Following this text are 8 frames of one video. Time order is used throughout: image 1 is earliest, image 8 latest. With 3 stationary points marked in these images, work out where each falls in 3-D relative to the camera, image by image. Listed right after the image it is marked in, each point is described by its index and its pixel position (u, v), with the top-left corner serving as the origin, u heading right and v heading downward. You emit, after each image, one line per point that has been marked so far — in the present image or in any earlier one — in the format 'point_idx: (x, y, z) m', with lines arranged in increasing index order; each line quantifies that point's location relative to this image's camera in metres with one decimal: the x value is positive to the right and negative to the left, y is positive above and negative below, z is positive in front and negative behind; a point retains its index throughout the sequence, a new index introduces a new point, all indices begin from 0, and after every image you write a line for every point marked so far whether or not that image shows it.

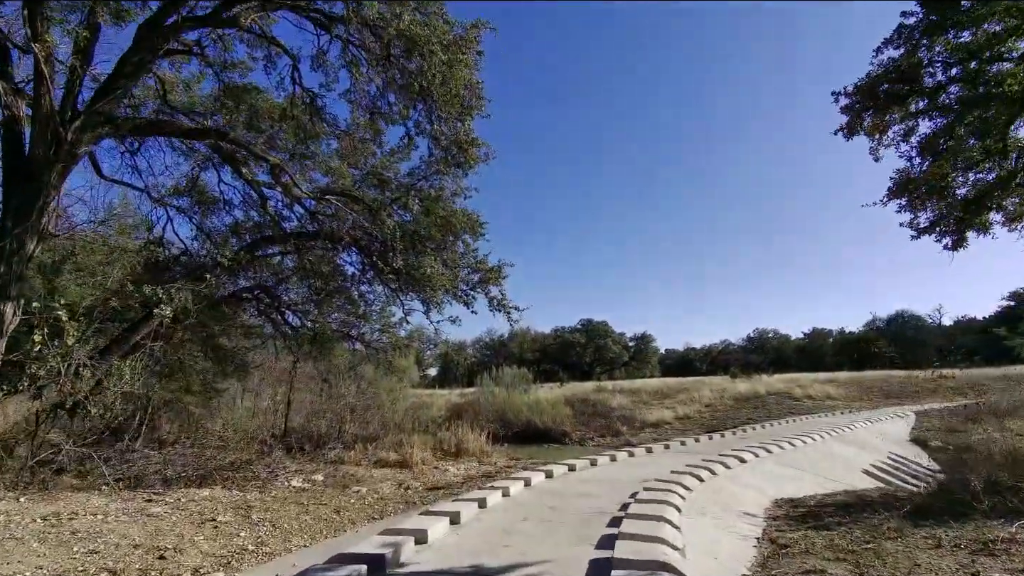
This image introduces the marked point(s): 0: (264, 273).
0: (-4.2, +0.3, +10.2) m
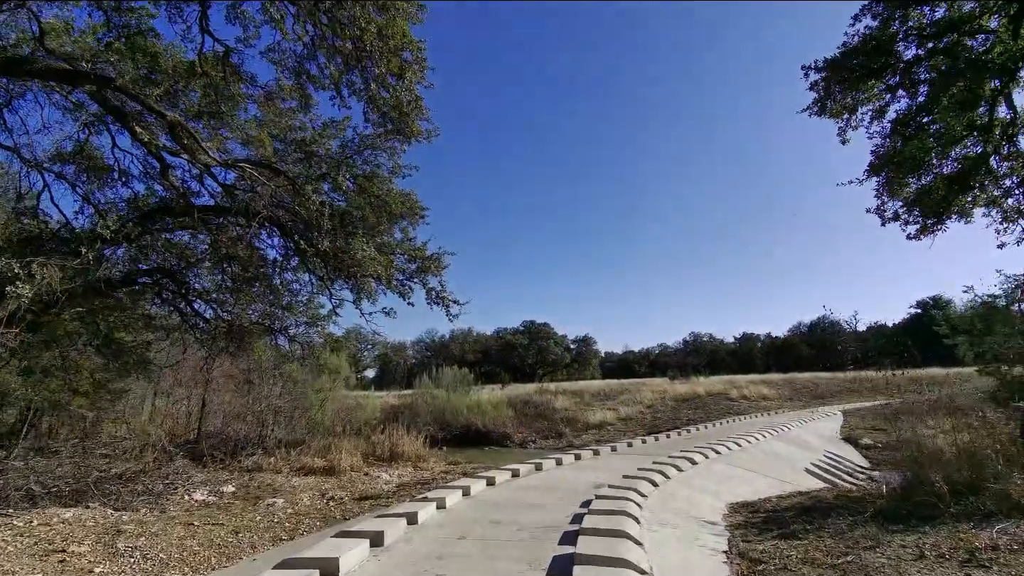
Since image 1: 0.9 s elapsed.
0: (-5.1, +0.5, +9.0) m
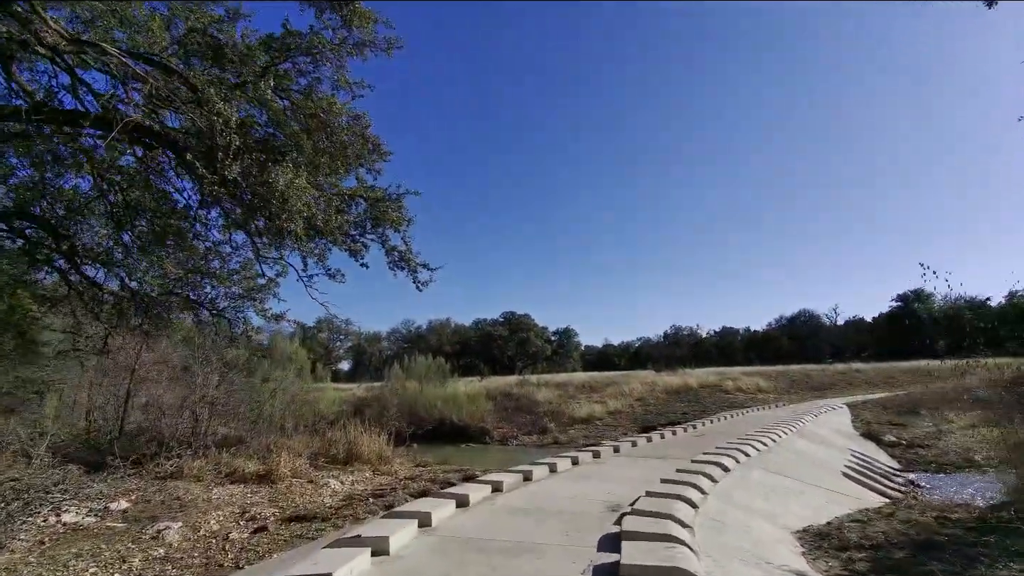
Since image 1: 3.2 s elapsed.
0: (-5.3, +1.0, +6.8) m
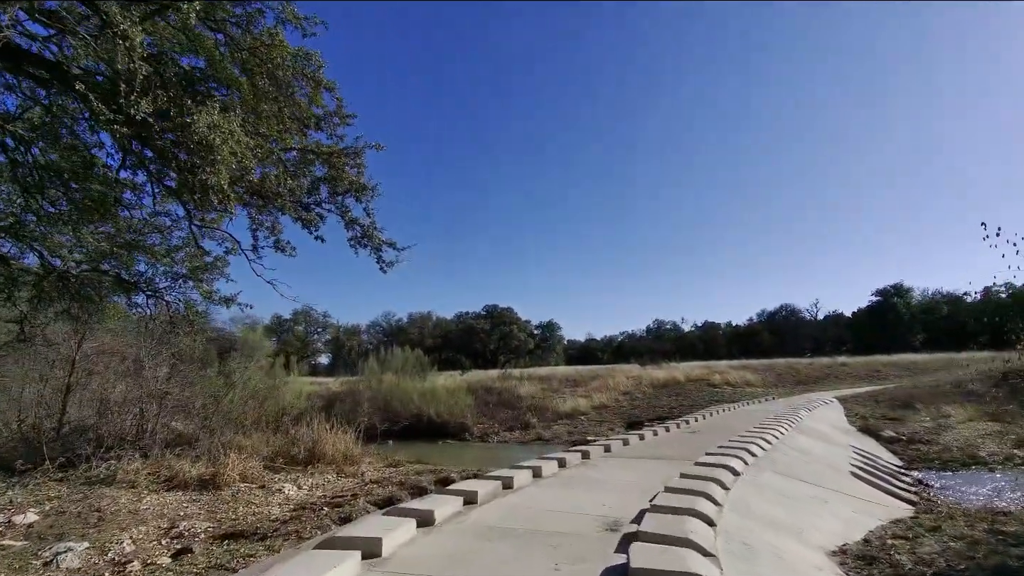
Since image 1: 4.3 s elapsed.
0: (-5.5, +1.3, +5.7) m
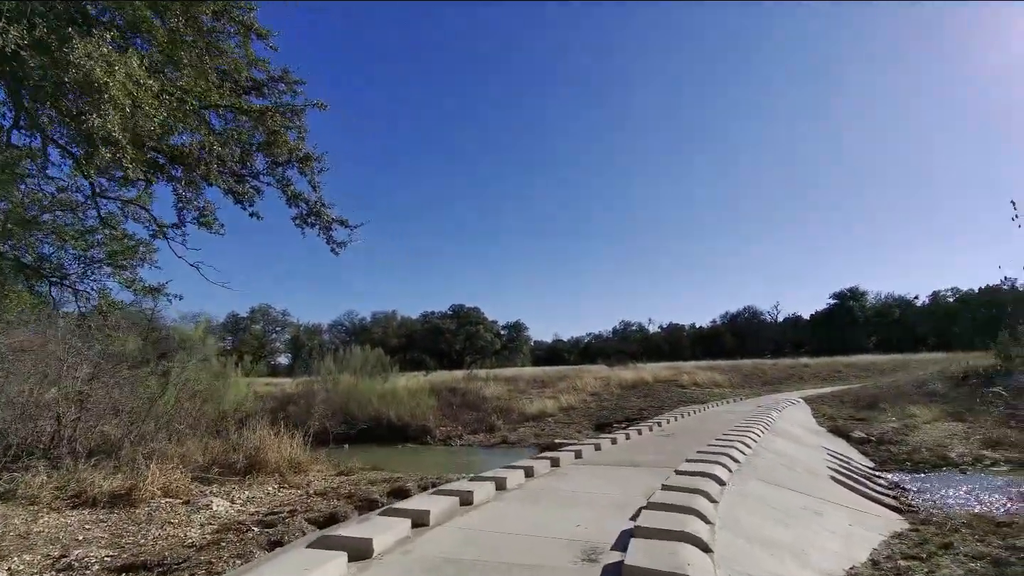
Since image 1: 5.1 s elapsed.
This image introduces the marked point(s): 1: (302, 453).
0: (-5.8, +1.4, +4.7) m
1: (-3.2, -2.5, +9.0) m
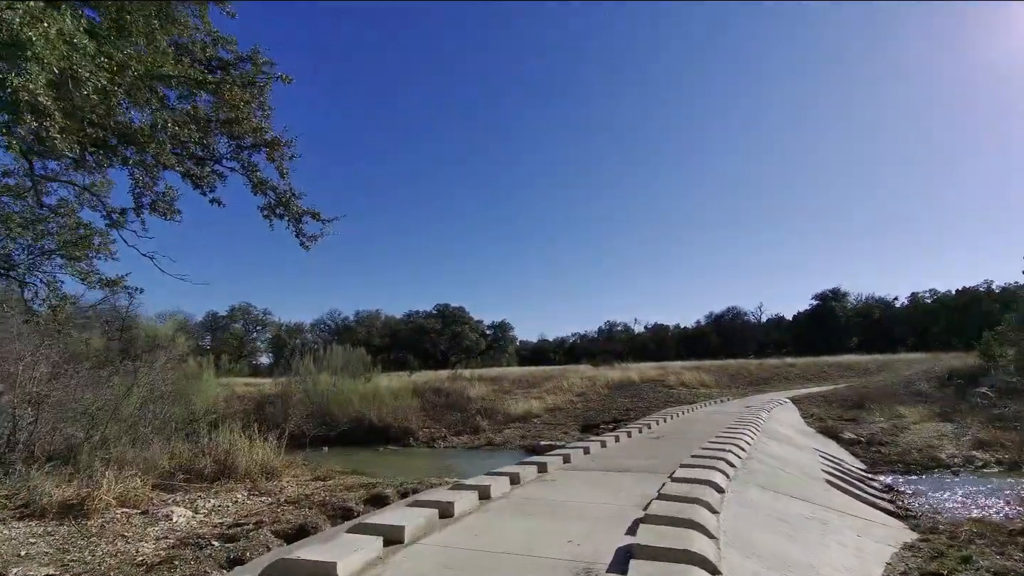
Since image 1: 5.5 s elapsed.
0: (-5.9, +1.5, +4.2) m
1: (-3.4, -2.4, +8.5) m
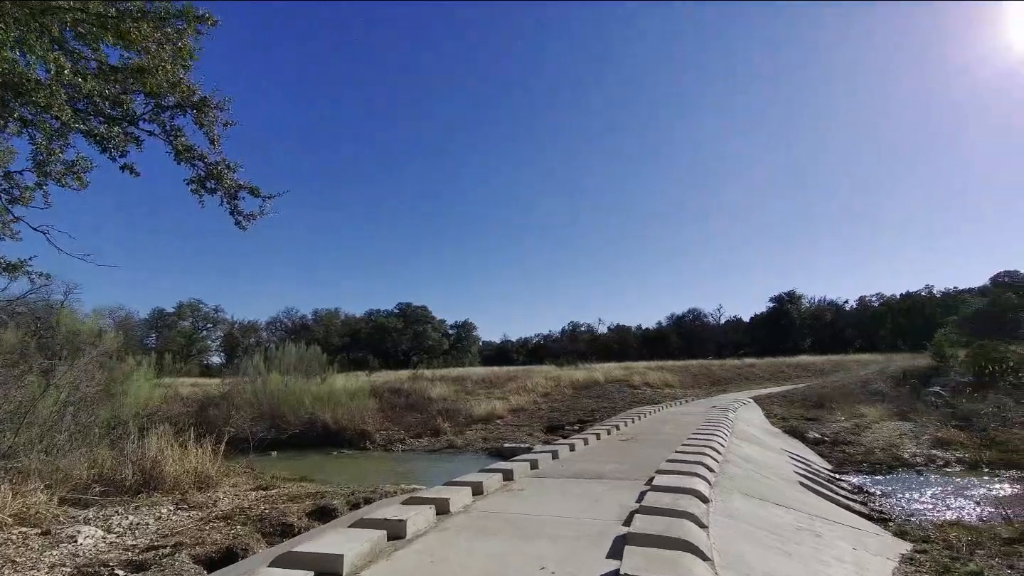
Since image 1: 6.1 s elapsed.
0: (-6.1, +1.6, +3.3) m
1: (-3.9, -2.3, +7.7) m
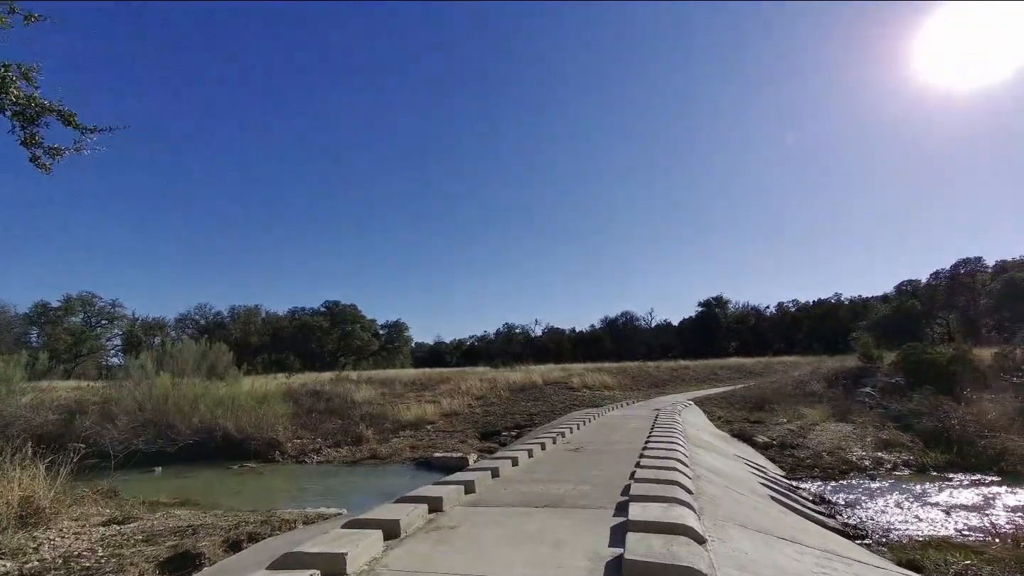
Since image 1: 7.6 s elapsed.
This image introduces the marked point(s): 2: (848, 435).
0: (-6.3, +2.0, +1.3) m
1: (-4.6, -2.0, +6.0) m
2: (+8.2, -3.6, +14.6) m
